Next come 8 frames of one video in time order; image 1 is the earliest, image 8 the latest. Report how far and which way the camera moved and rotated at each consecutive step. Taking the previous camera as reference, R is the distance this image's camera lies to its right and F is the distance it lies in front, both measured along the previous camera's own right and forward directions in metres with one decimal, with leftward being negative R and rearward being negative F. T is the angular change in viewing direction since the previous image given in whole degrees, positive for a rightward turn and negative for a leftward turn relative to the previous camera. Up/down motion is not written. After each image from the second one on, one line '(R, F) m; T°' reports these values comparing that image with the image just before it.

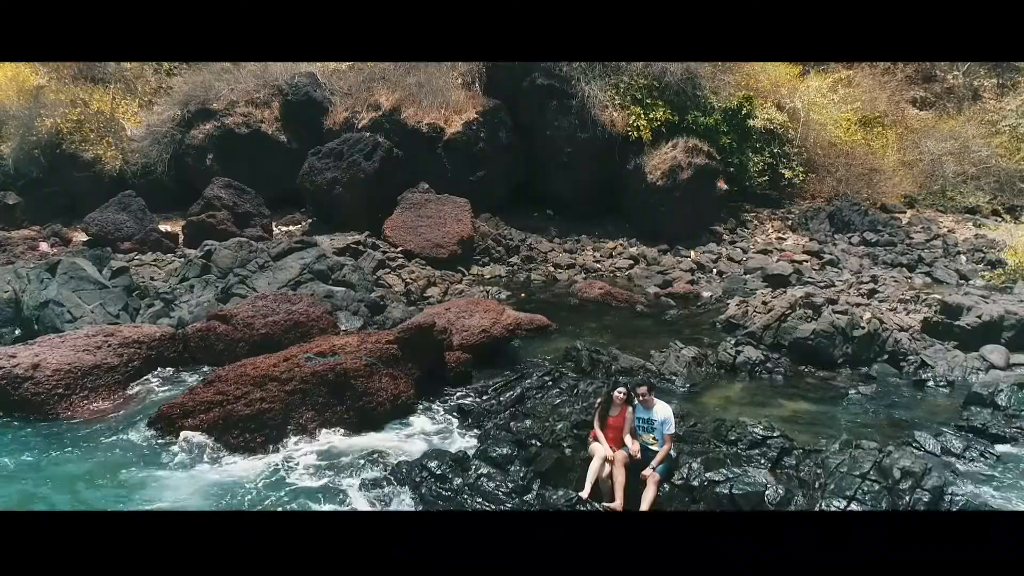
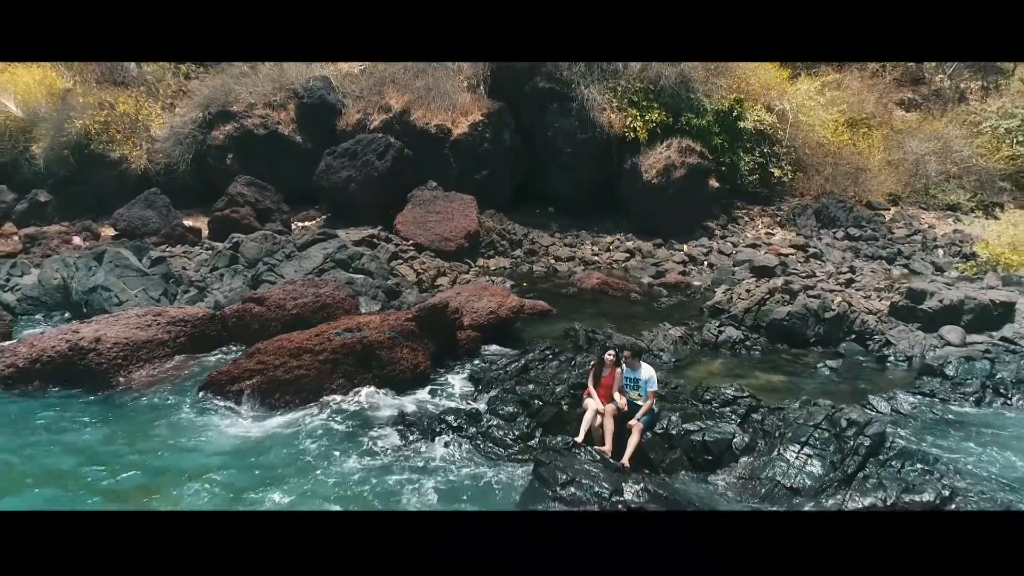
(0.0, -0.4) m; 0°
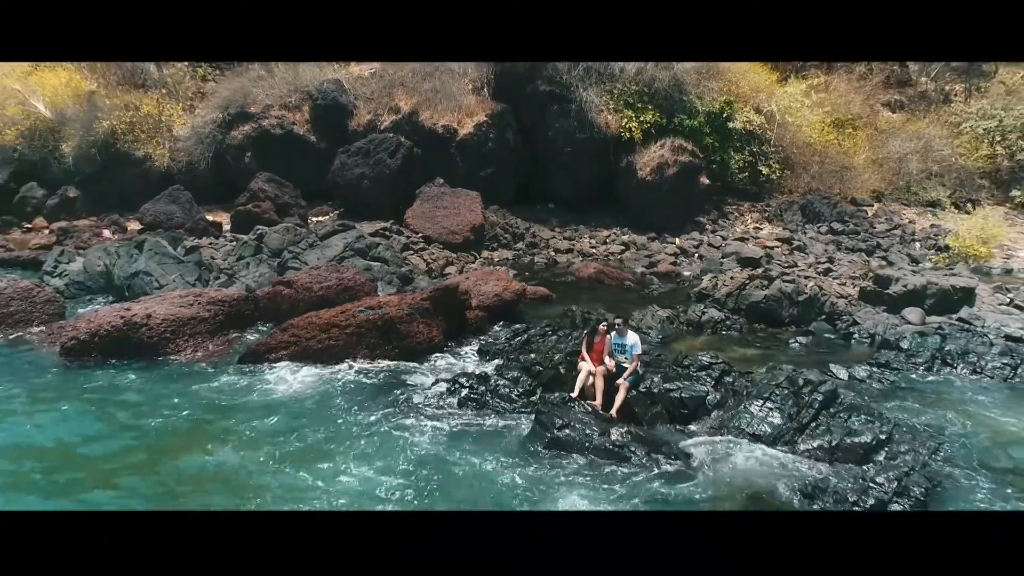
(0.0, -0.4) m; 0°
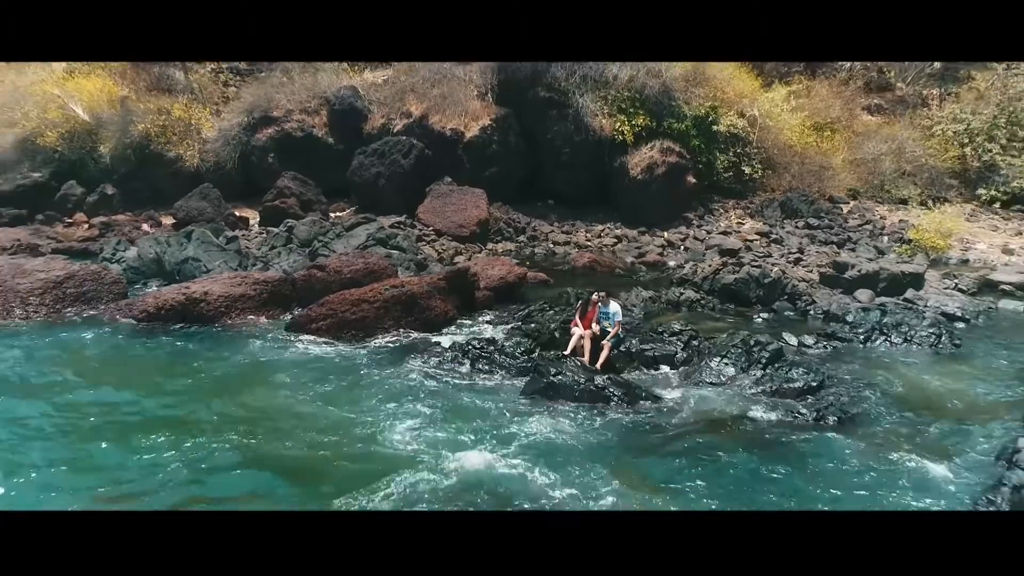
(0.0, -0.6) m; 0°
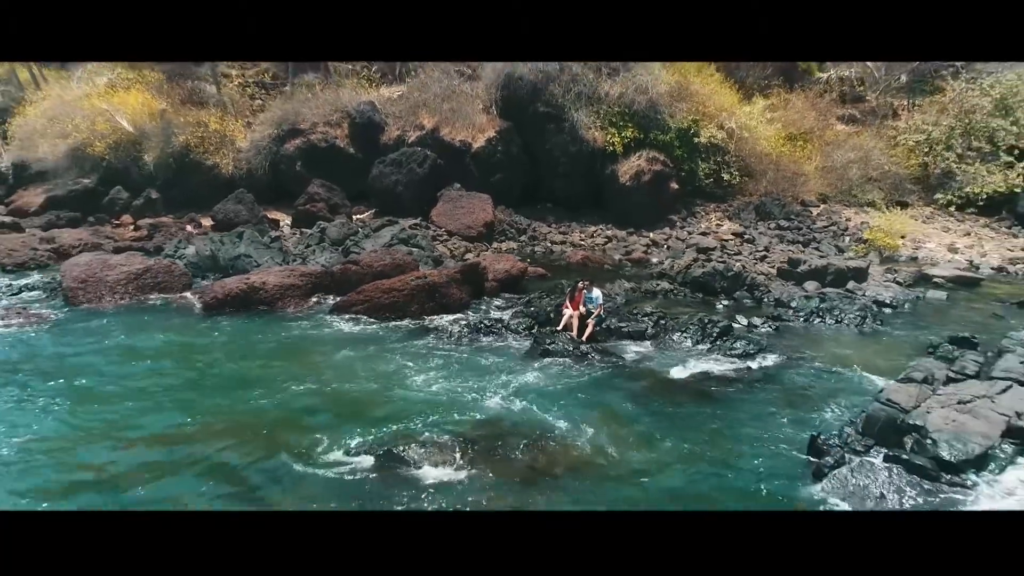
(0.0, -0.9) m; 0°
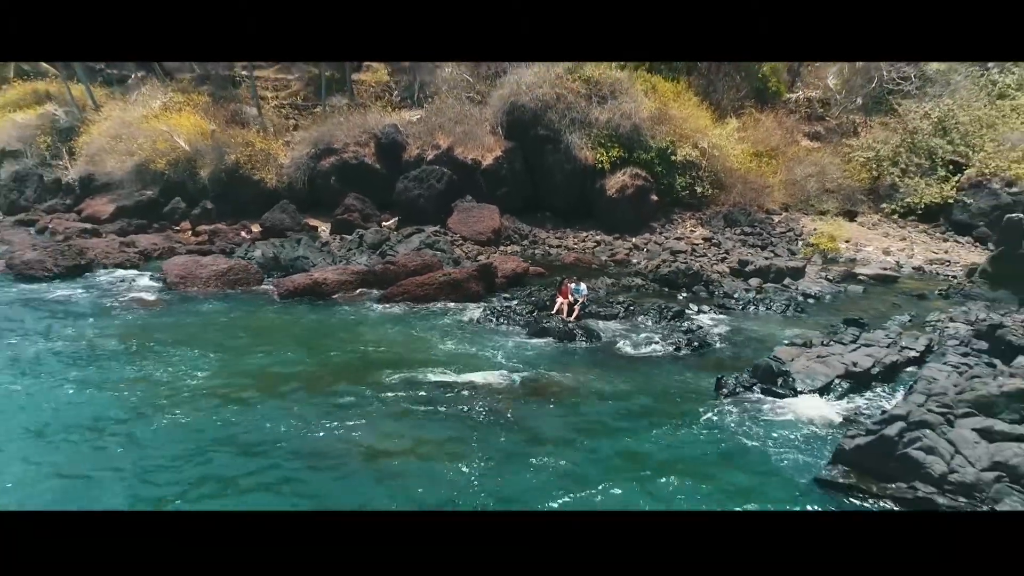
(0.0, -1.4) m; 0°
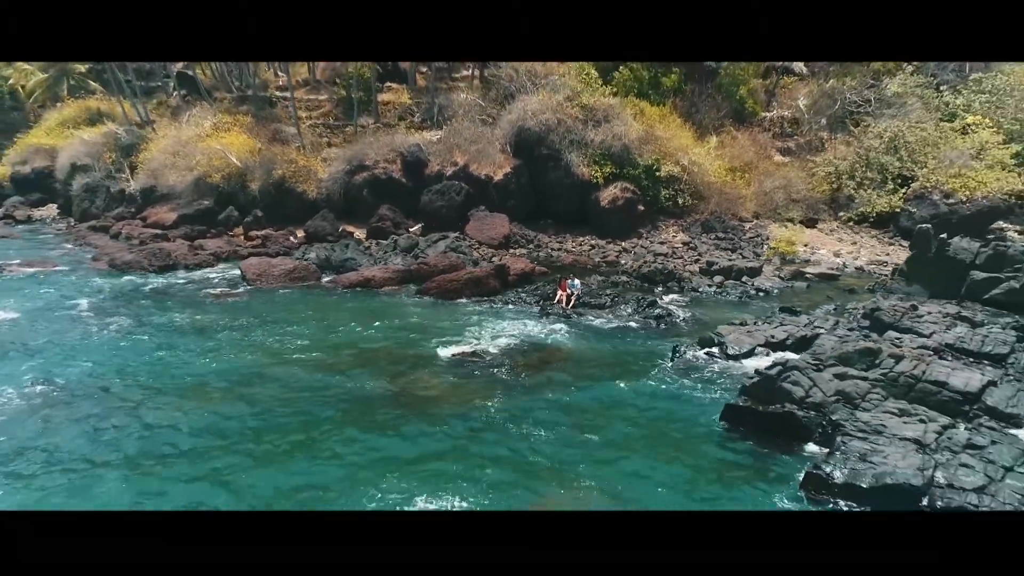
(-0.1, -1.6) m; 0°
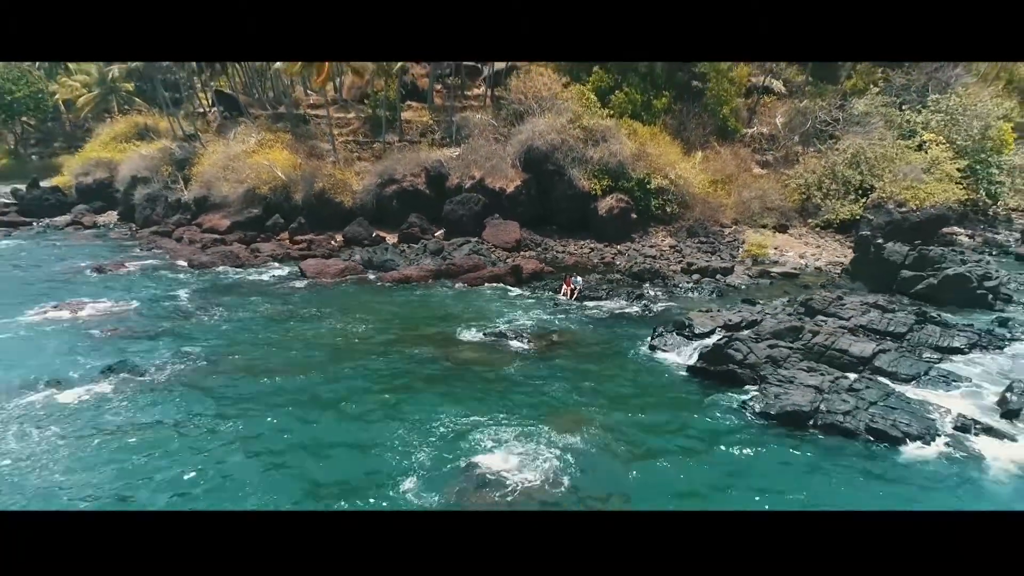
(-0.2, -1.7) m; 0°
